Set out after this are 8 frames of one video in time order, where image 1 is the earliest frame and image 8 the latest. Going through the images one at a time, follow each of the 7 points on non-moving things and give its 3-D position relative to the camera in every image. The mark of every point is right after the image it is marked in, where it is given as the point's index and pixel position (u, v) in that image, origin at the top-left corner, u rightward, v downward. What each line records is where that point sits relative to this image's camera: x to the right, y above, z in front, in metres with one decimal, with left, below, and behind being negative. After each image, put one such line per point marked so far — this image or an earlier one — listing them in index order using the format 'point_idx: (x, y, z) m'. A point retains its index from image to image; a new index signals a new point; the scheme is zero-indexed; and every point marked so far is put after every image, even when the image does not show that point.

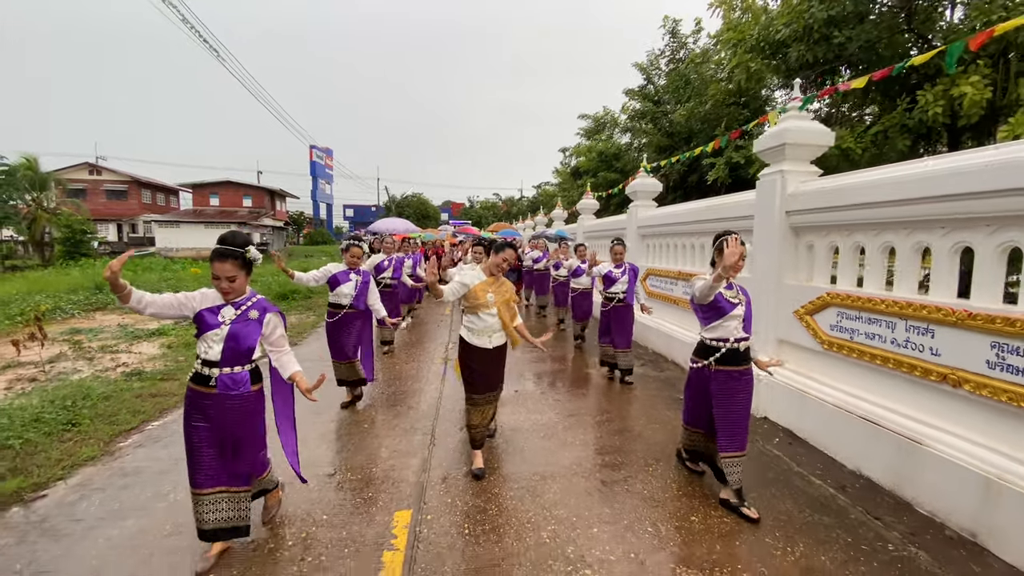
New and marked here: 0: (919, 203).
0: (+2.7, +0.6, +3.2) m
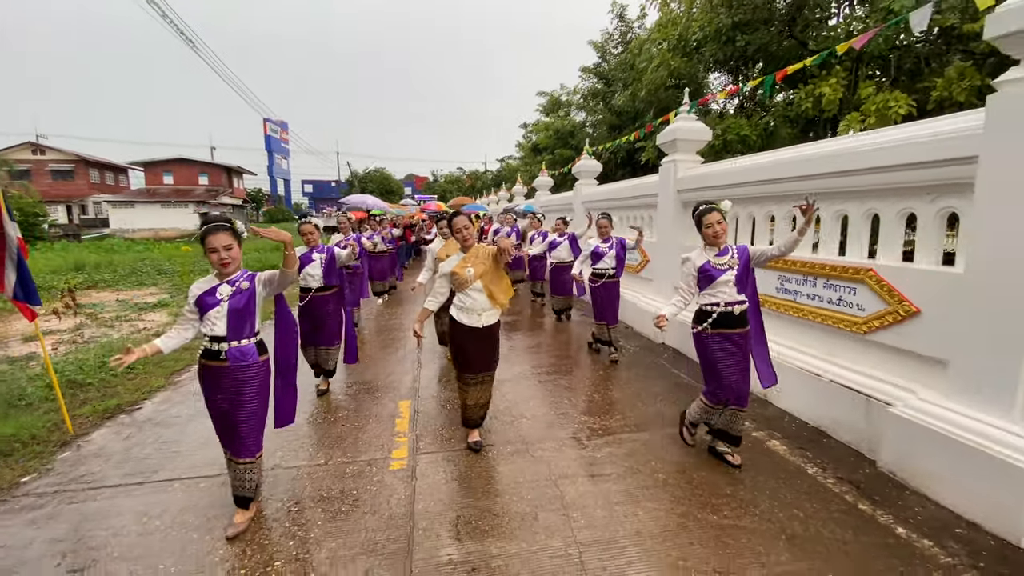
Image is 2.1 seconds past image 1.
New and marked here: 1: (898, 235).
0: (+2.3, +1.0, +4.8) m
1: (+2.7, +0.4, +3.4) m
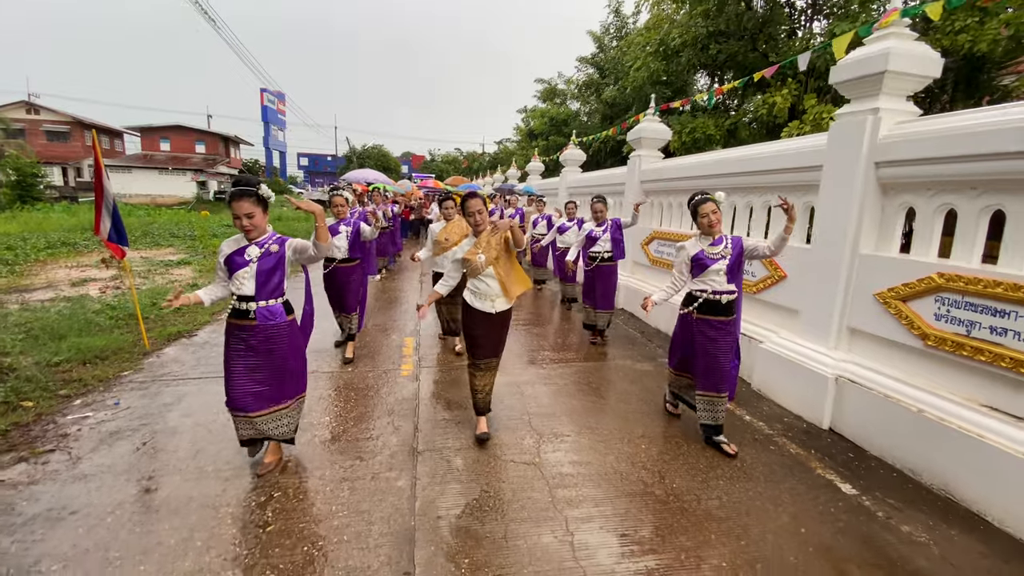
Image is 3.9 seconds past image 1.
0: (+2.2, +1.3, +5.9) m
1: (+2.6, +0.6, +4.6) m
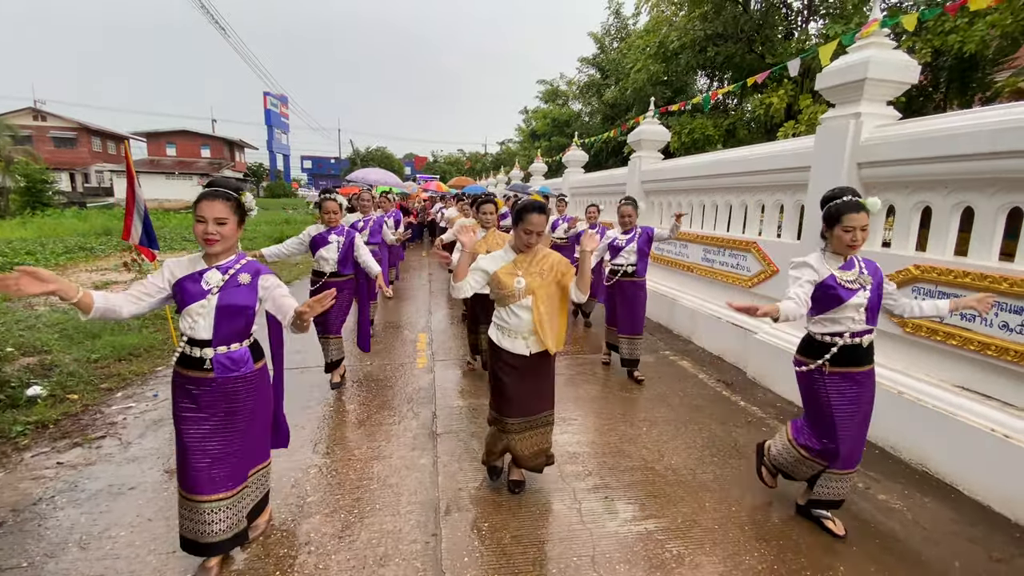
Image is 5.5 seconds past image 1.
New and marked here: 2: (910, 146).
0: (+2.3, +1.4, +6.2) m
1: (+2.6, +0.7, +4.8) m
2: (+2.8, +1.0, +3.4) m
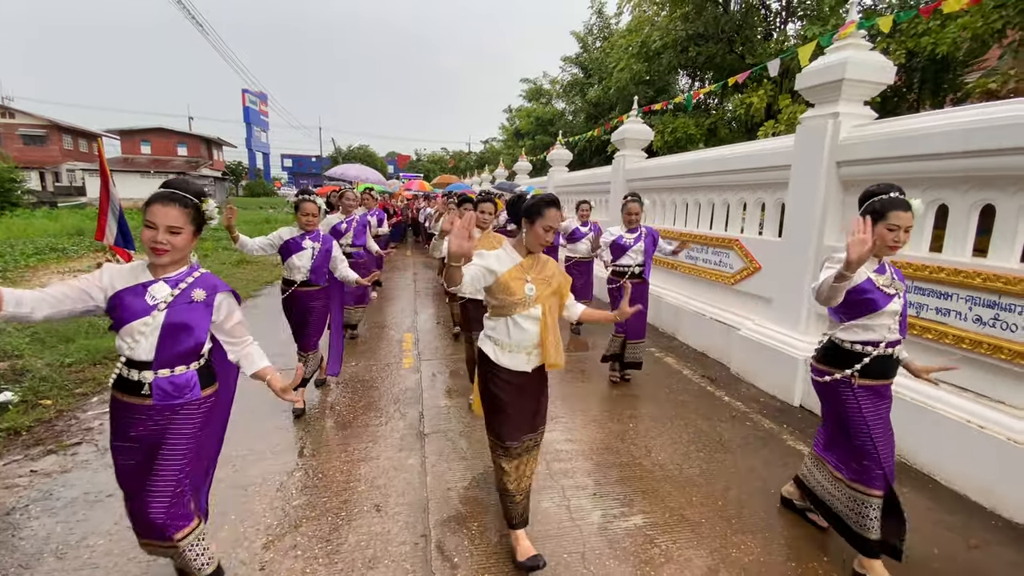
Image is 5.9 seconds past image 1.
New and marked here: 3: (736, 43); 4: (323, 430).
0: (+2.1, +1.4, +6.3) m
1: (+2.5, +0.7, +4.9) m
2: (+2.7, +1.0, +3.5) m
3: (+4.6, +5.0, +9.8) m
4: (-1.4, -1.0, +3.5) m
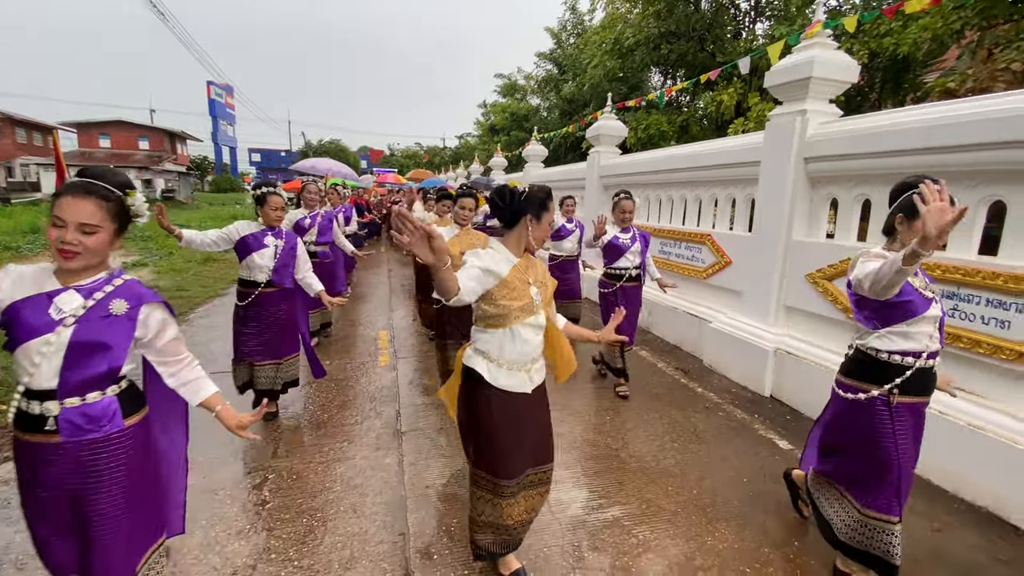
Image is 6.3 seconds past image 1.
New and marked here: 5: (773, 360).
0: (+1.8, +1.5, +6.3) m
1: (+2.2, +0.8, +5.0) m
2: (+2.5, +1.1, +3.6) m
3: (+4.1, +5.1, +10.0) m
4: (-1.5, -1.0, +3.4) m
5: (+2.2, -0.6, +4.1) m
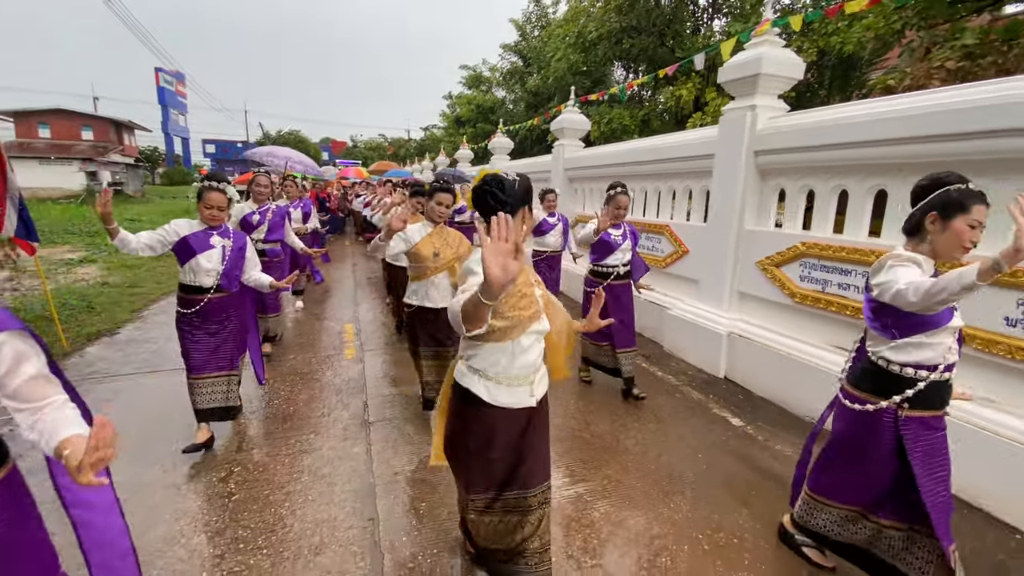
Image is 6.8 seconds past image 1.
0: (+1.3, +1.6, +6.5) m
1: (+1.9, +0.9, +5.2) m
2: (+2.3, +1.2, +3.8) m
3: (+3.3, +5.4, +10.2) m
4: (-1.8, -1.0, +3.4) m
5: (+1.9, -0.5, +4.3) m
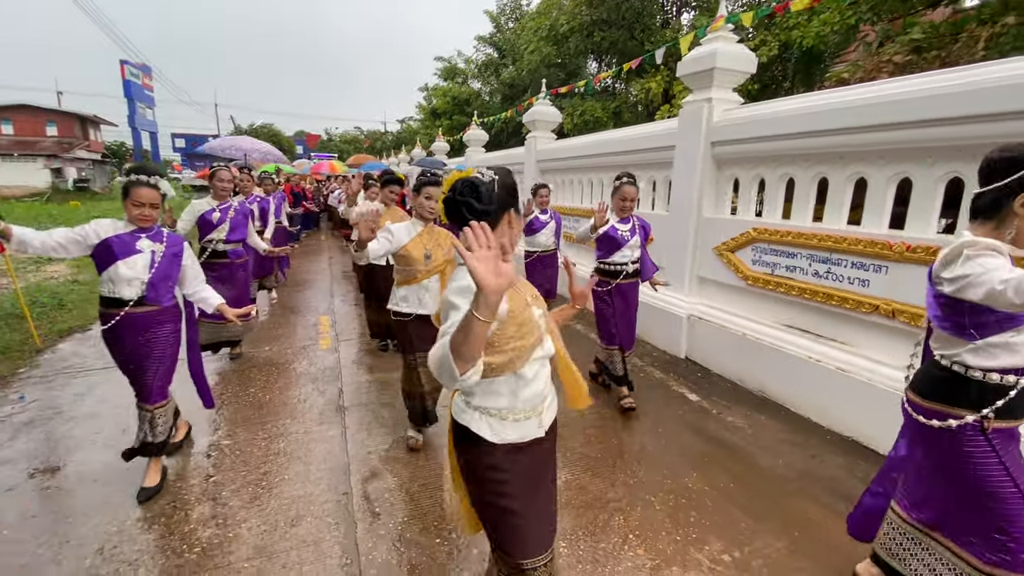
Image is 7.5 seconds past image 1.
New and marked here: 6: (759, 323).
0: (+0.9, +1.8, +6.6) m
1: (+1.5, +1.1, +5.4) m
2: (+2.0, +1.3, +4.0) m
3: (+2.7, +5.6, +10.4) m
4: (-2.0, -0.9, +3.5) m
5: (+1.7, -0.4, +4.5) m
6: (+2.0, -0.3, +4.0) m
